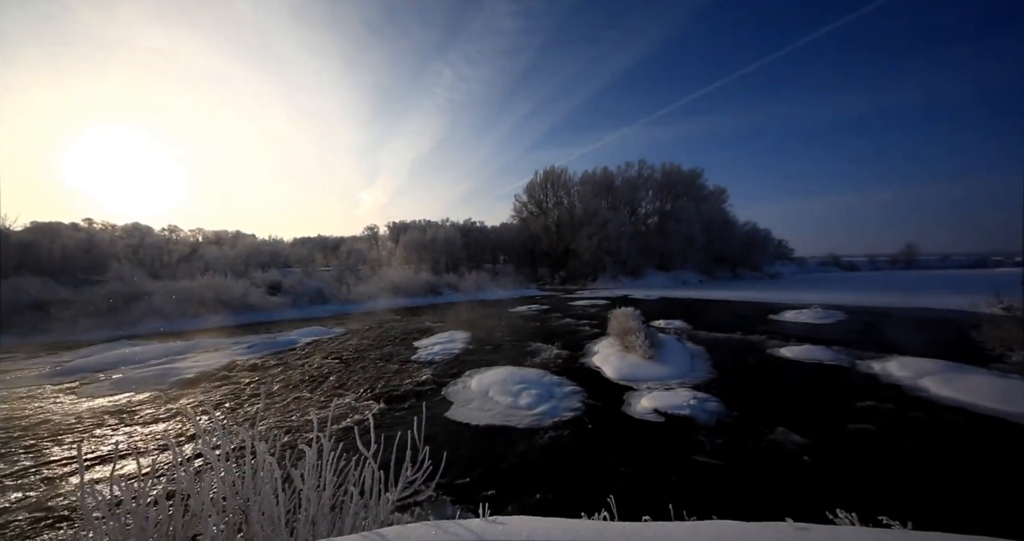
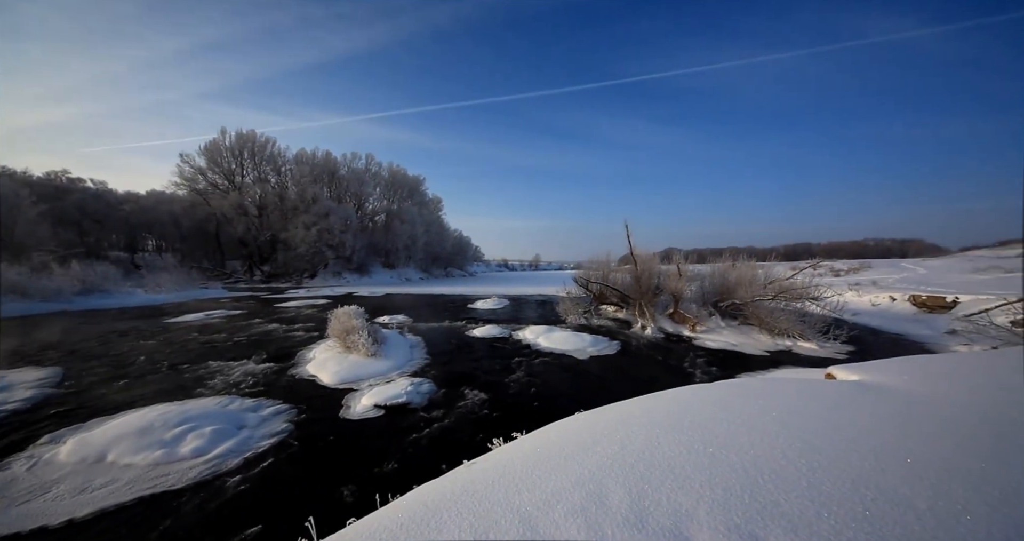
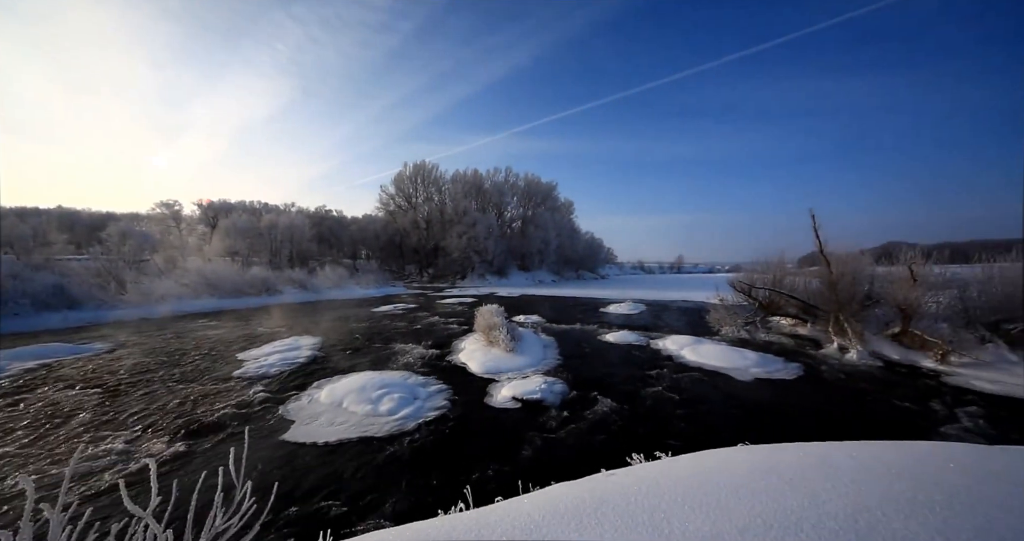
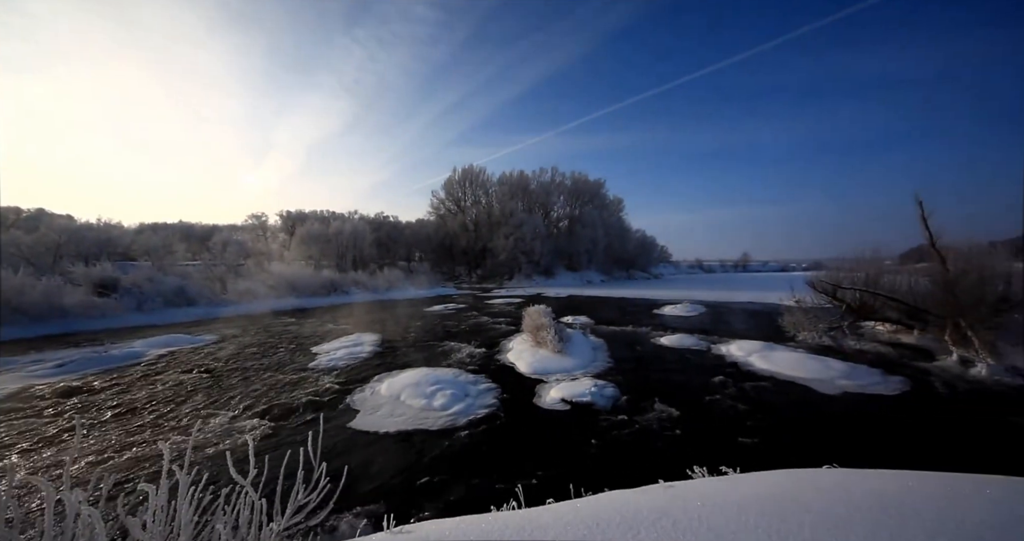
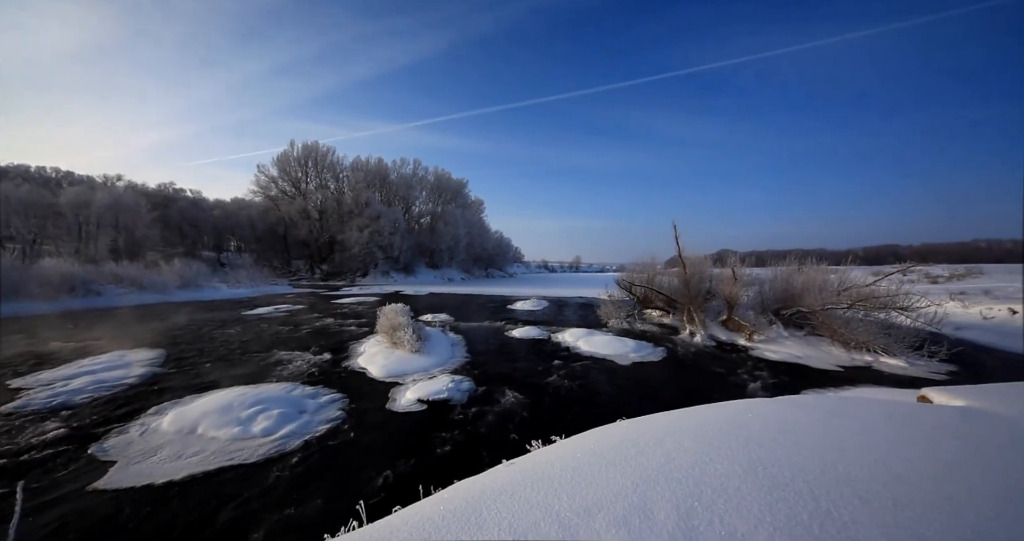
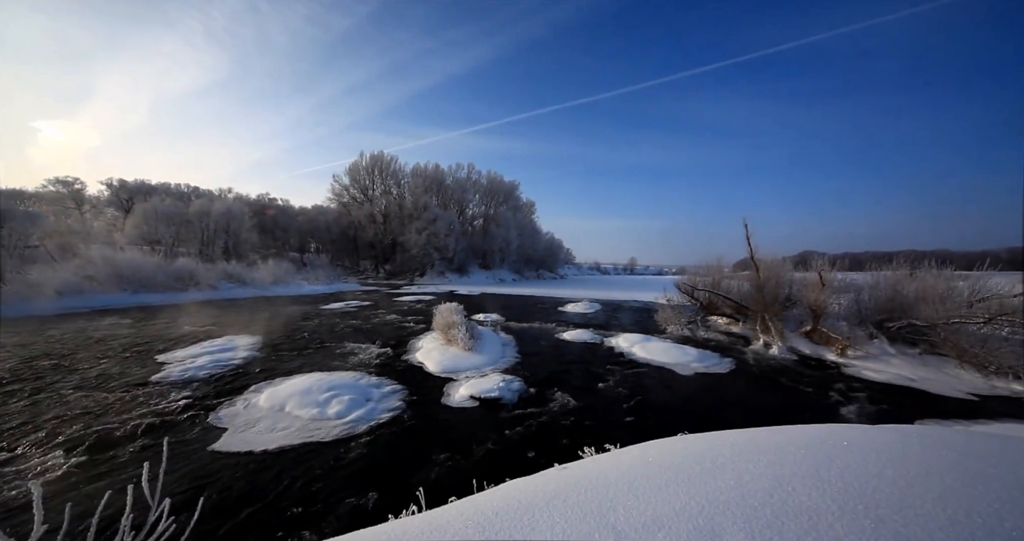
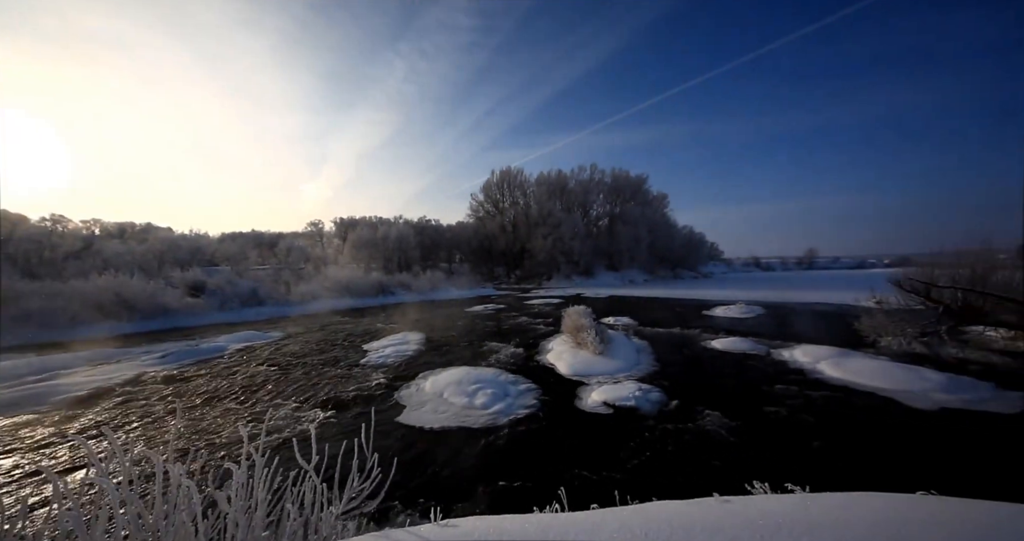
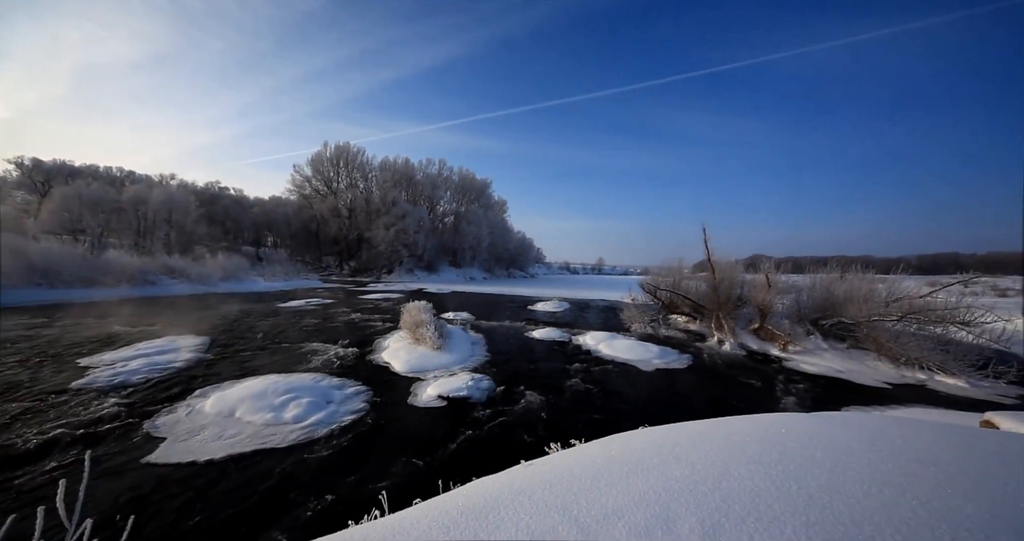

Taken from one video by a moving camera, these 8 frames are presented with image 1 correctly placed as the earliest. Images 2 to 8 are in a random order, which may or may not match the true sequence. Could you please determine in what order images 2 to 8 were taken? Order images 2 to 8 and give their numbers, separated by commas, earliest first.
7, 4, 3, 6, 8, 5, 2
